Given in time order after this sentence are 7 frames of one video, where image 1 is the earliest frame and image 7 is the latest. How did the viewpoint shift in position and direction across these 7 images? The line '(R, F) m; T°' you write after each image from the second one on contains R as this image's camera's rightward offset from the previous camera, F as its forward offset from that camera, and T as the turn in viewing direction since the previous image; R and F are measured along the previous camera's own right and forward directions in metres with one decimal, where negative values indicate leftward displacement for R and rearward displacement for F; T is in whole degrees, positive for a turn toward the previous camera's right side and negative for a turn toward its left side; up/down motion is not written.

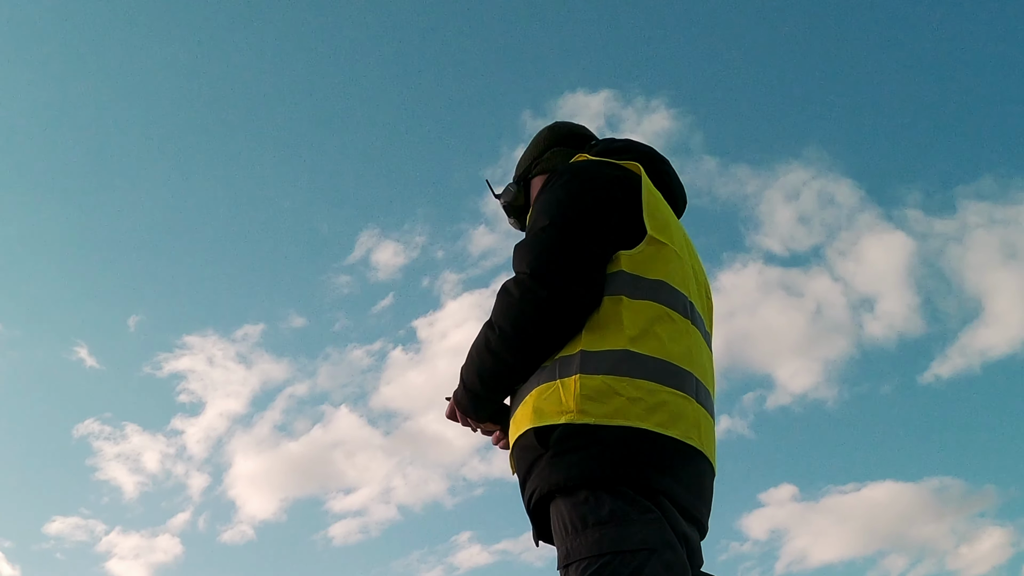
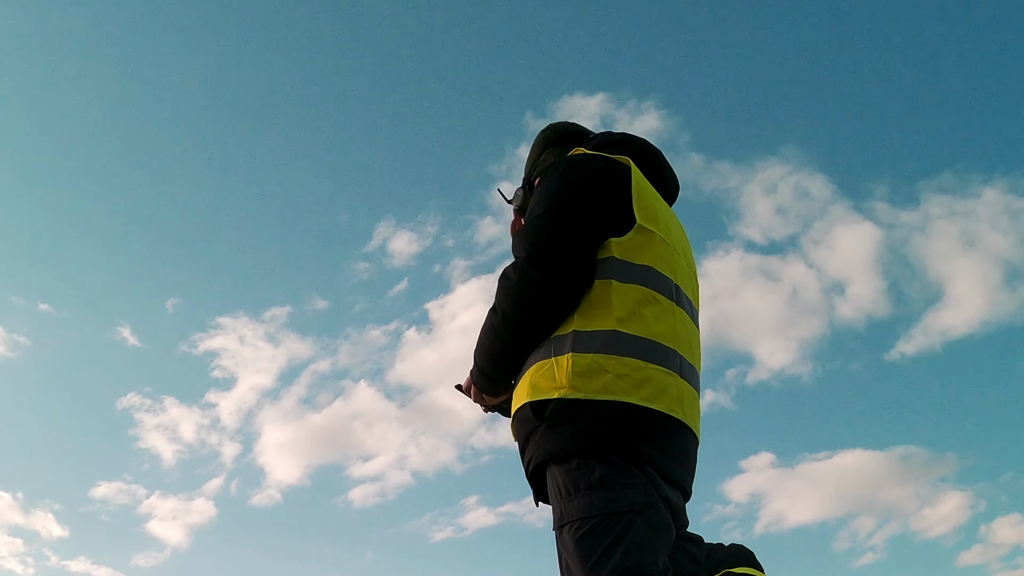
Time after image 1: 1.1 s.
(-0.3, -2.8) m; 0°
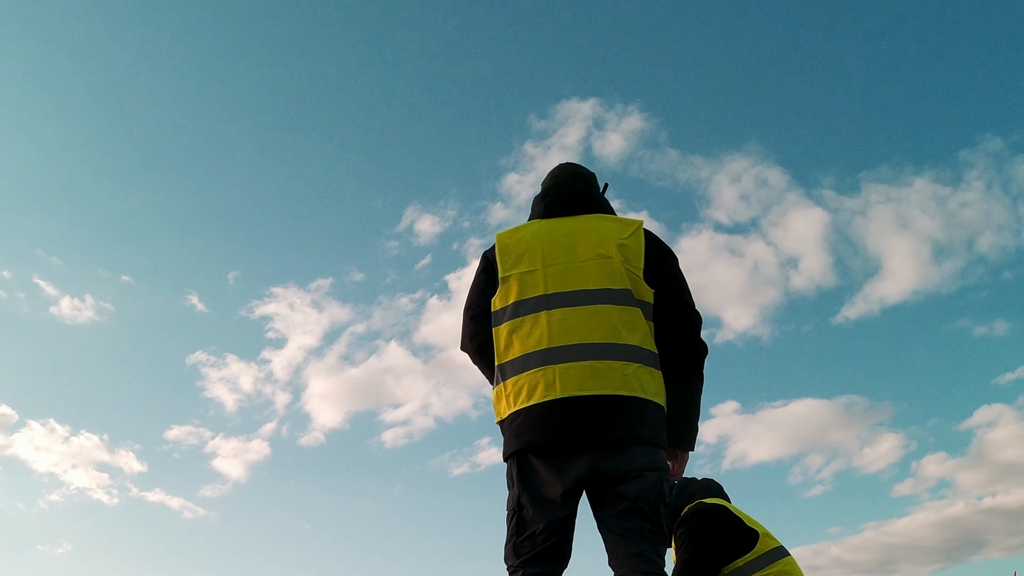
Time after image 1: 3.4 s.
(-0.8, -5.8) m; +1°
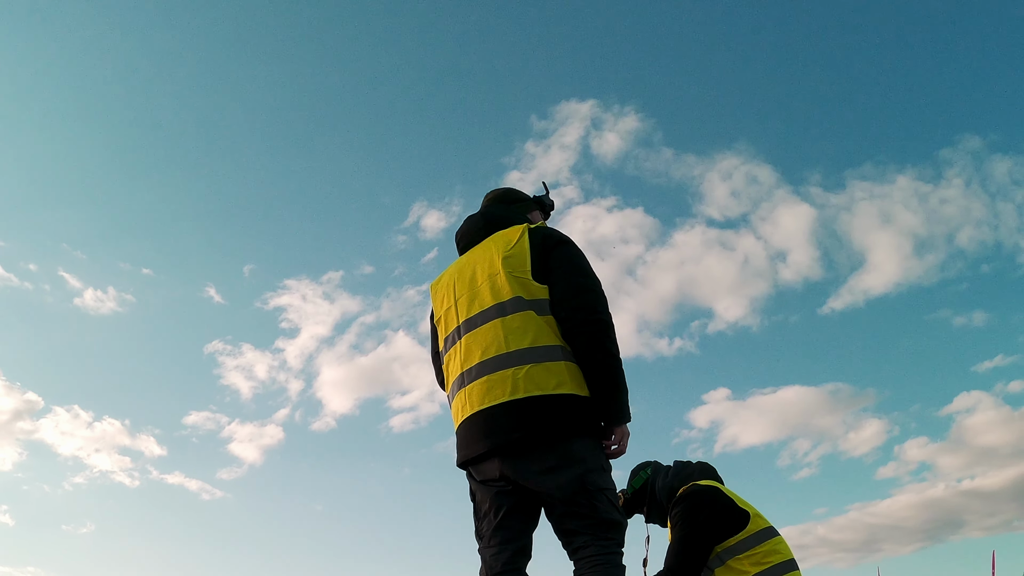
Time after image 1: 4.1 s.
(-0.2, -1.8) m; 0°
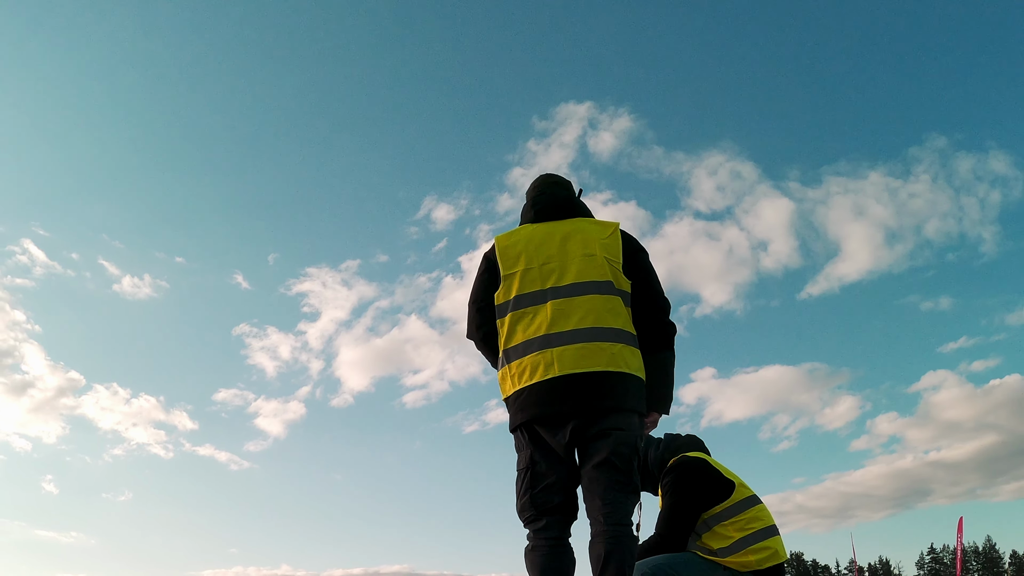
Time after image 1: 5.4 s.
(-0.5, -3.3) m; 0°
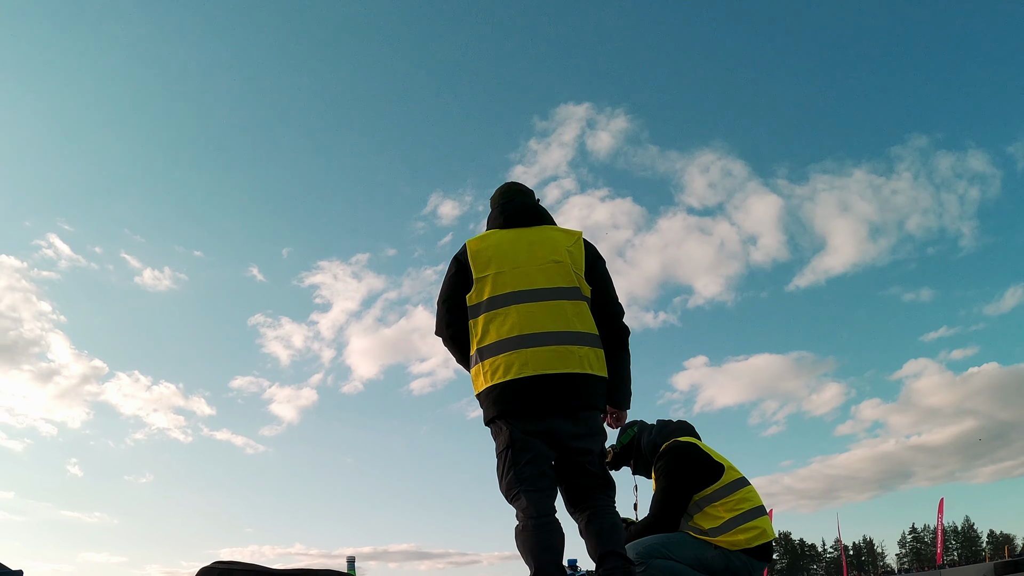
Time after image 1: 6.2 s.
(-0.3, -2.1) m; 0°
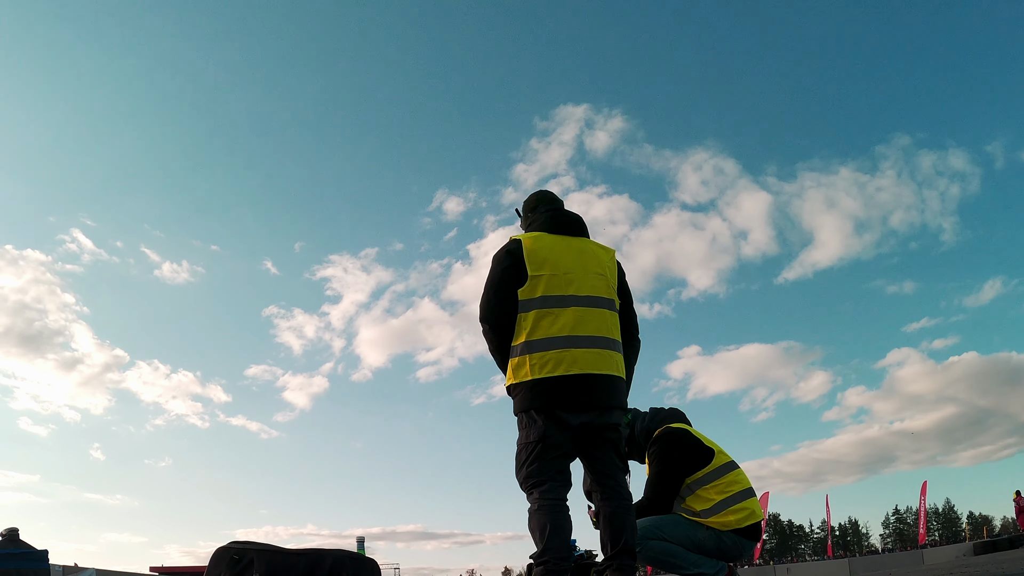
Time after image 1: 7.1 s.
(-0.3, -2.1) m; 0°
